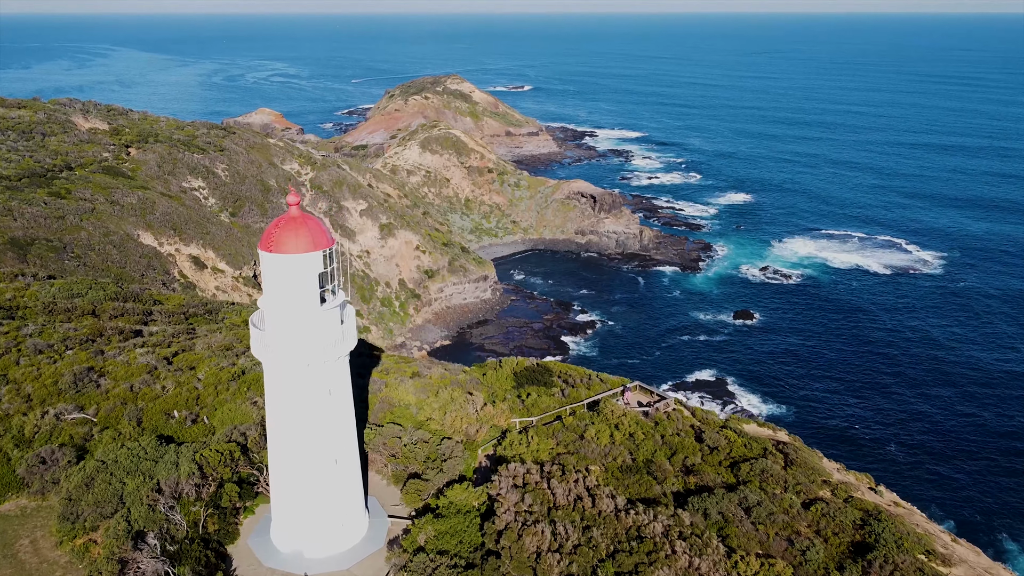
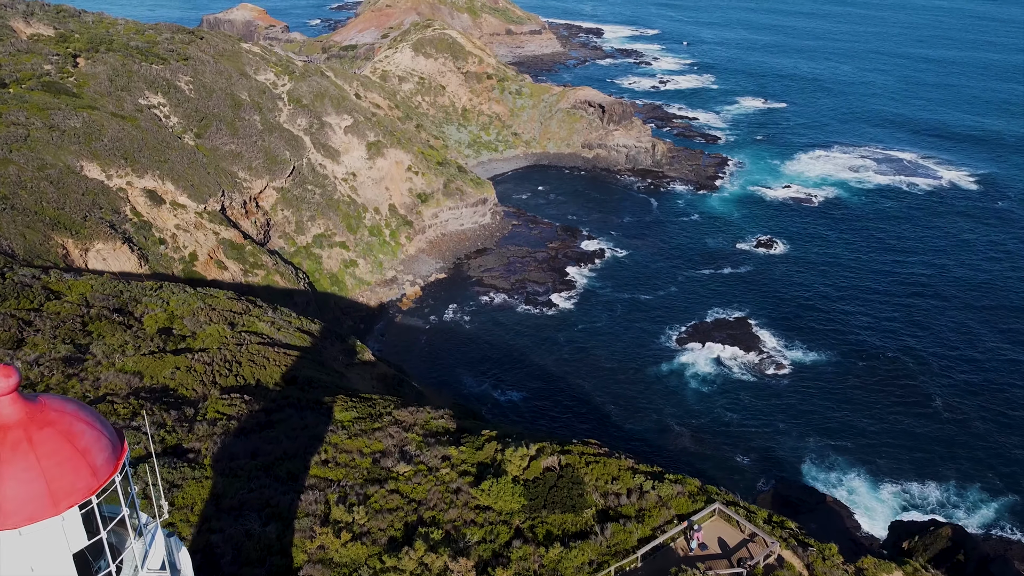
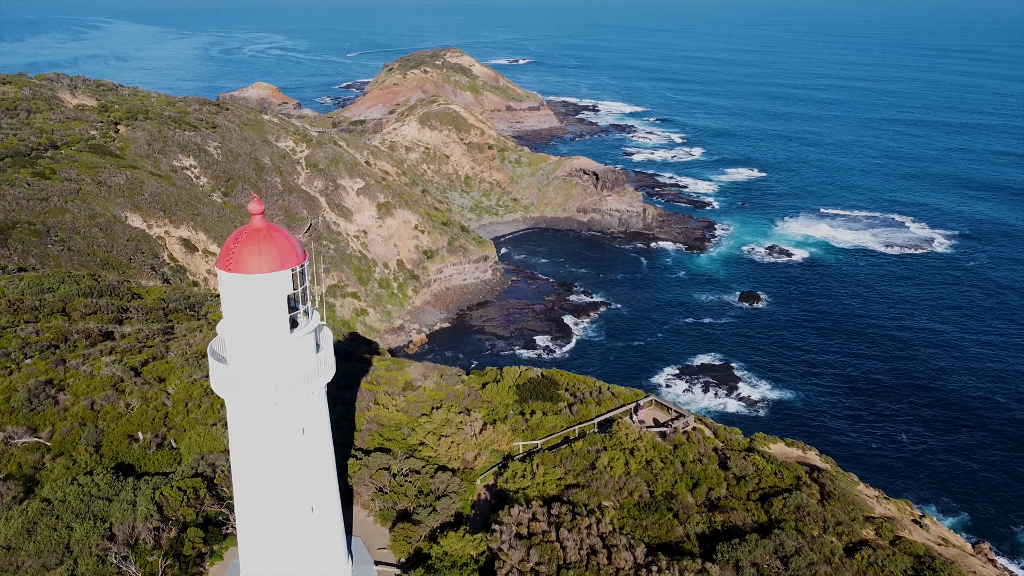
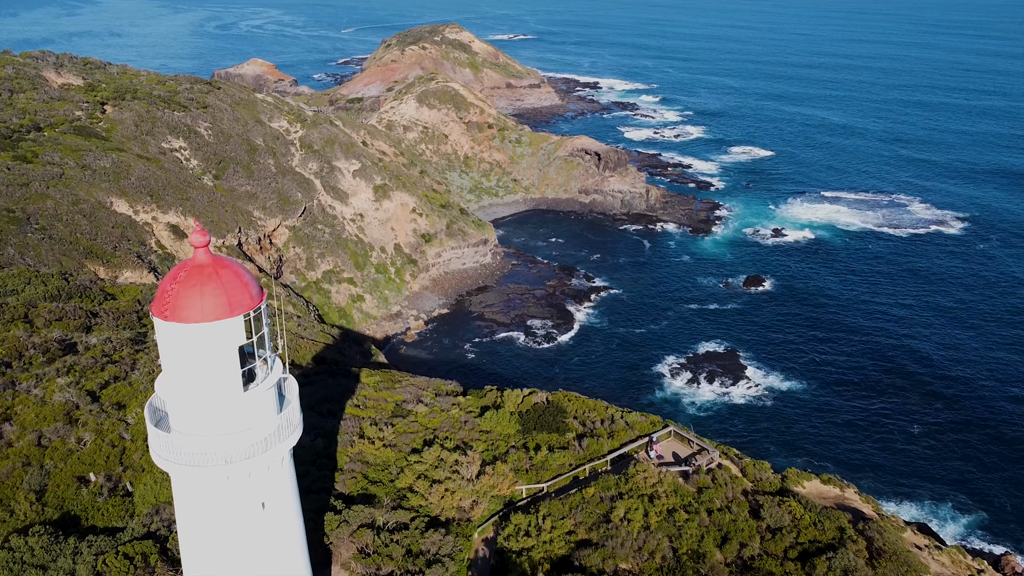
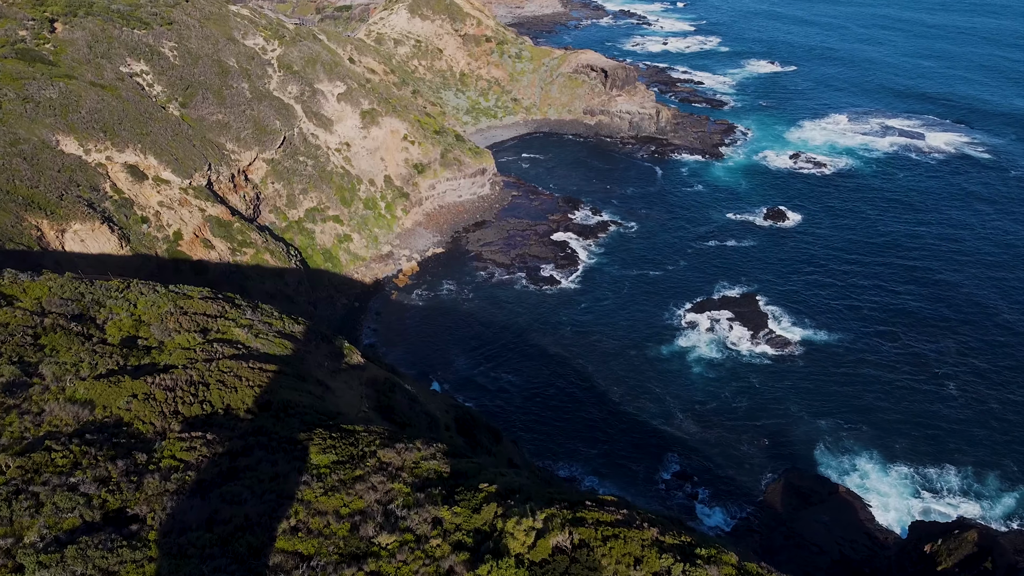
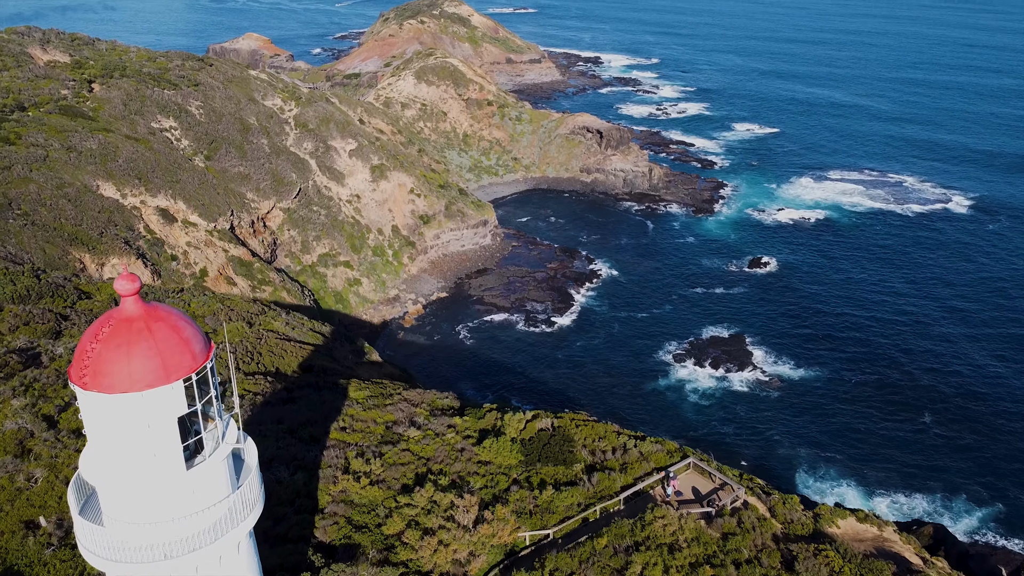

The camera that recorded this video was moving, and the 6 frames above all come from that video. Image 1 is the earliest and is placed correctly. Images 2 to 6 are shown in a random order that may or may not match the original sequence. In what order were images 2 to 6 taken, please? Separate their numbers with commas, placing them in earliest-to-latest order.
3, 4, 6, 2, 5
